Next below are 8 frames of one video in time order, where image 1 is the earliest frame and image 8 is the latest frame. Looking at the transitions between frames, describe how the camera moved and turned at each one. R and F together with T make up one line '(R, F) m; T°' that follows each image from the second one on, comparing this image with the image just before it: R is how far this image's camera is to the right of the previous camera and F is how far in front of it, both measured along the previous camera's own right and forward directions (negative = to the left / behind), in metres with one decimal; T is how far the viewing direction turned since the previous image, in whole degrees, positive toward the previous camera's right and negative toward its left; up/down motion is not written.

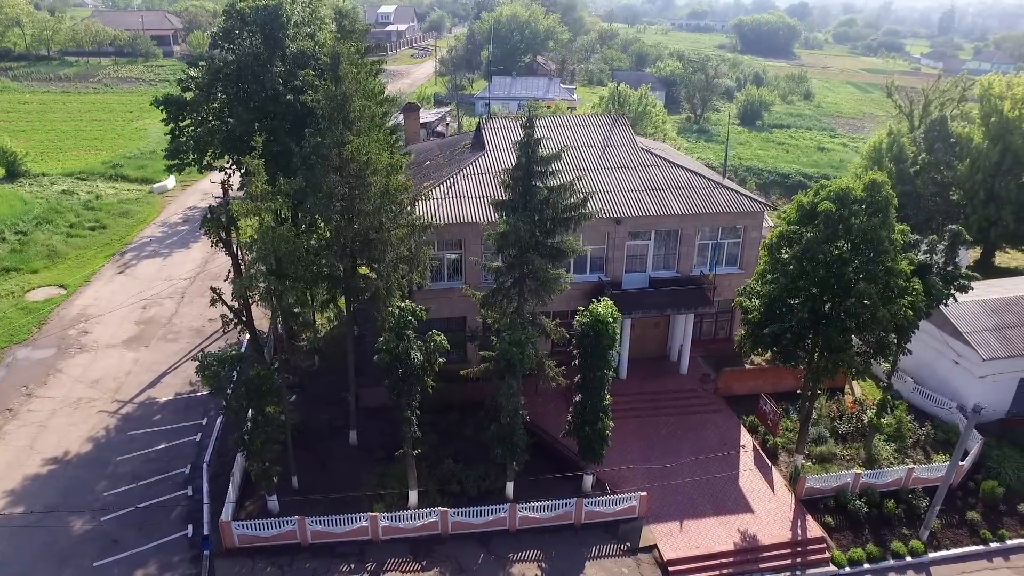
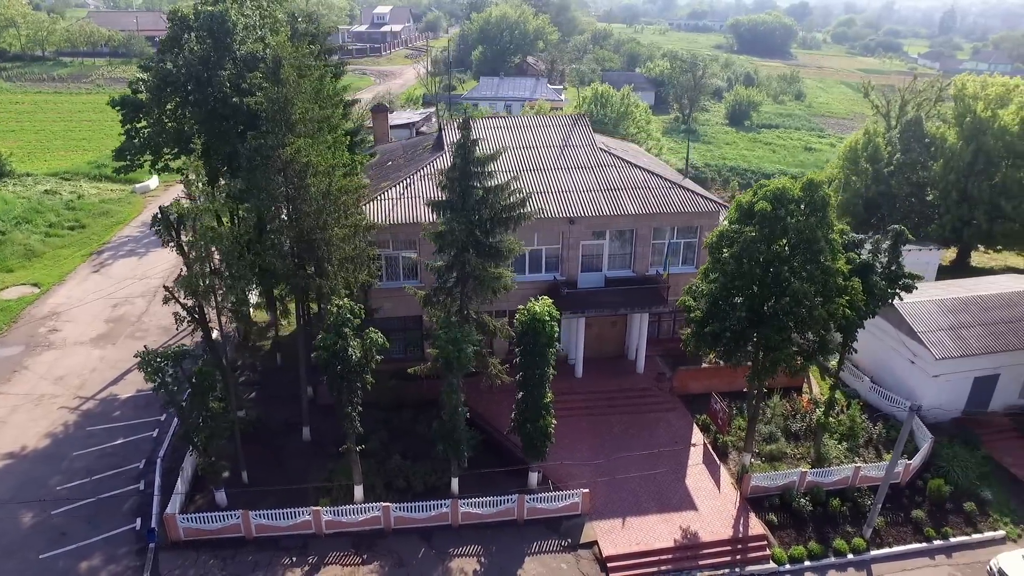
(+1.6, -0.2) m; 0°
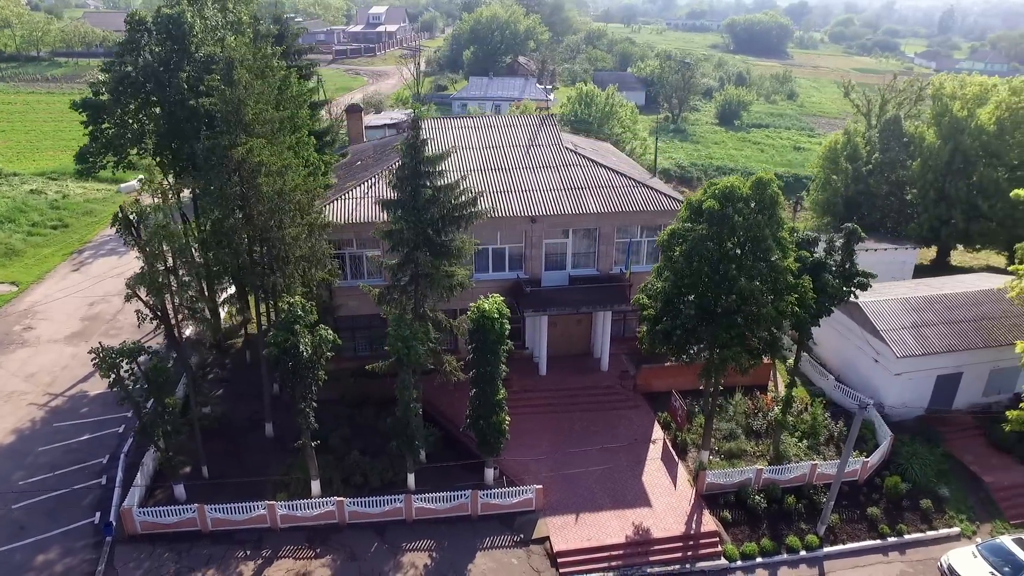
(+1.3, -0.2) m; 0°
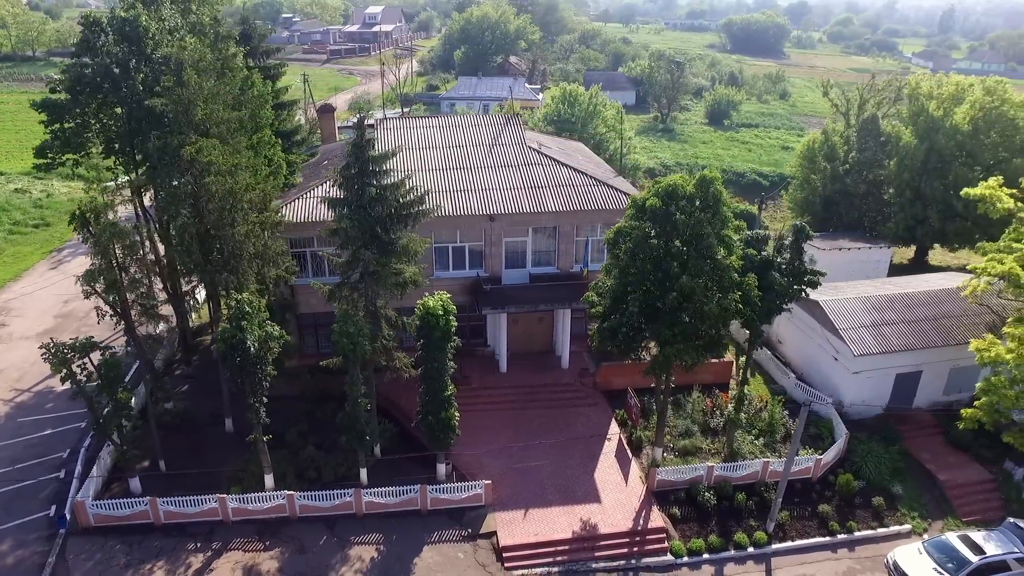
(+1.5, -0.2) m; 0°
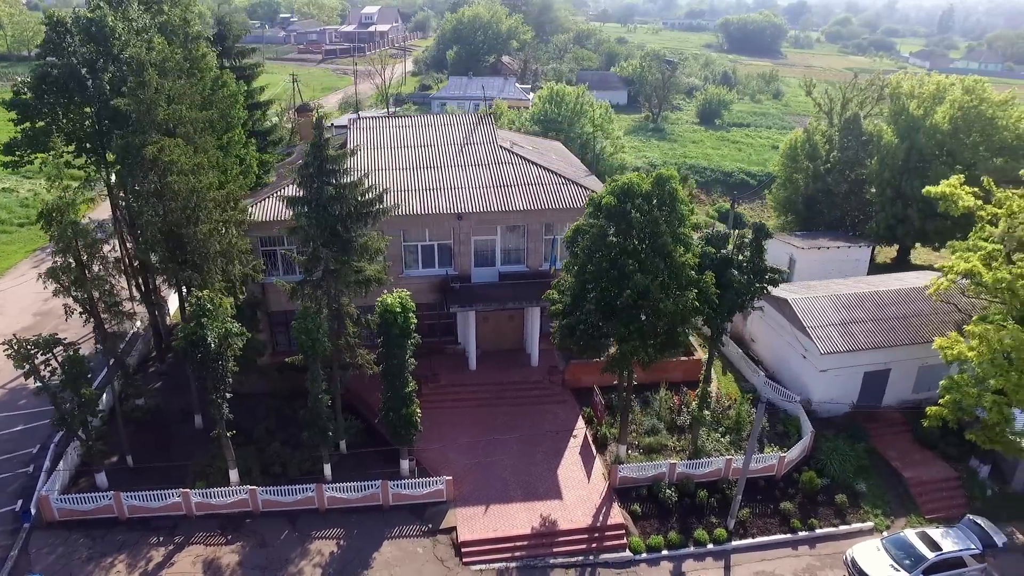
(+1.2, -0.1) m; 0°
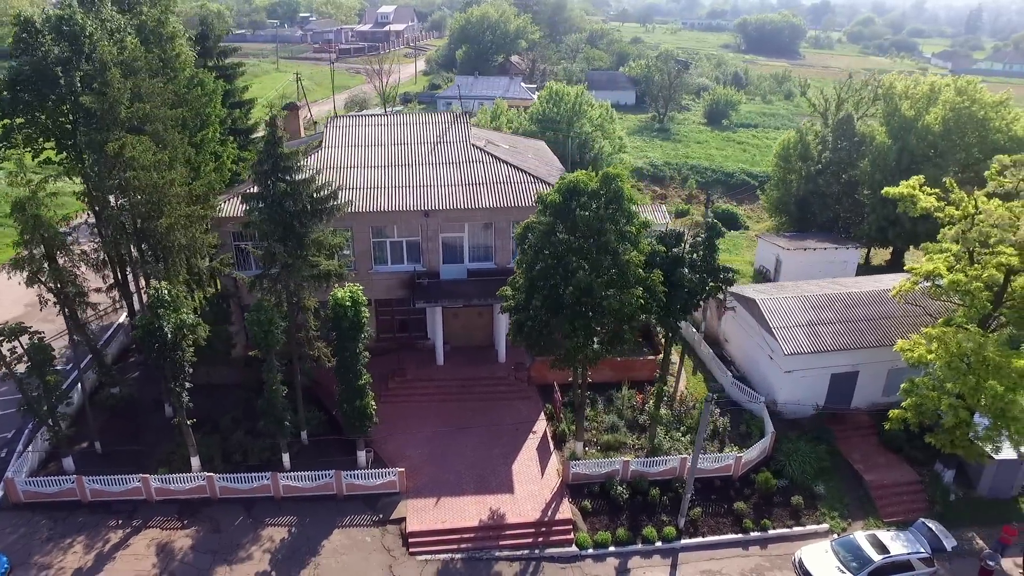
(+2.0, -0.2) m; -2°
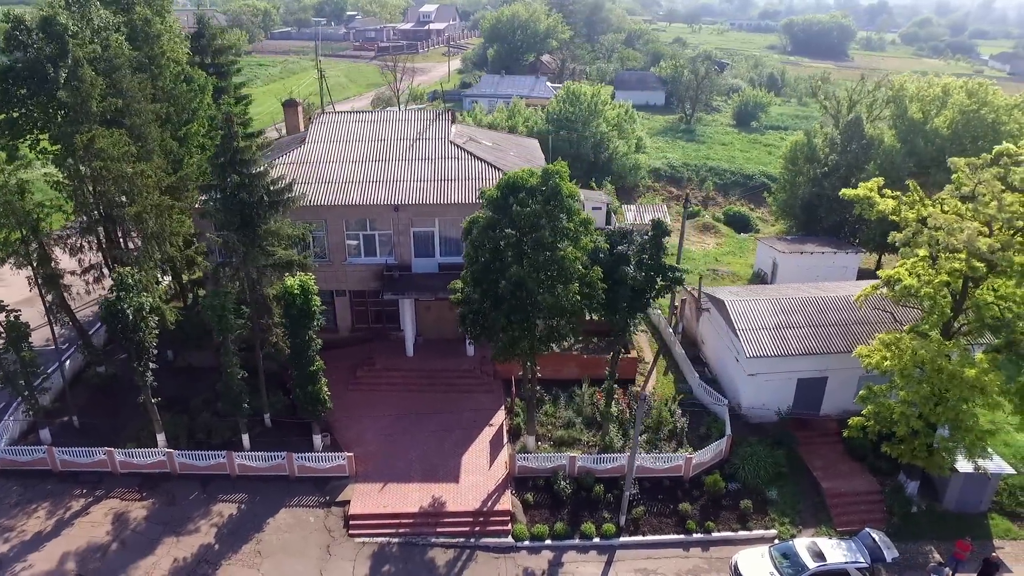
(+2.9, -0.2) m; -4°
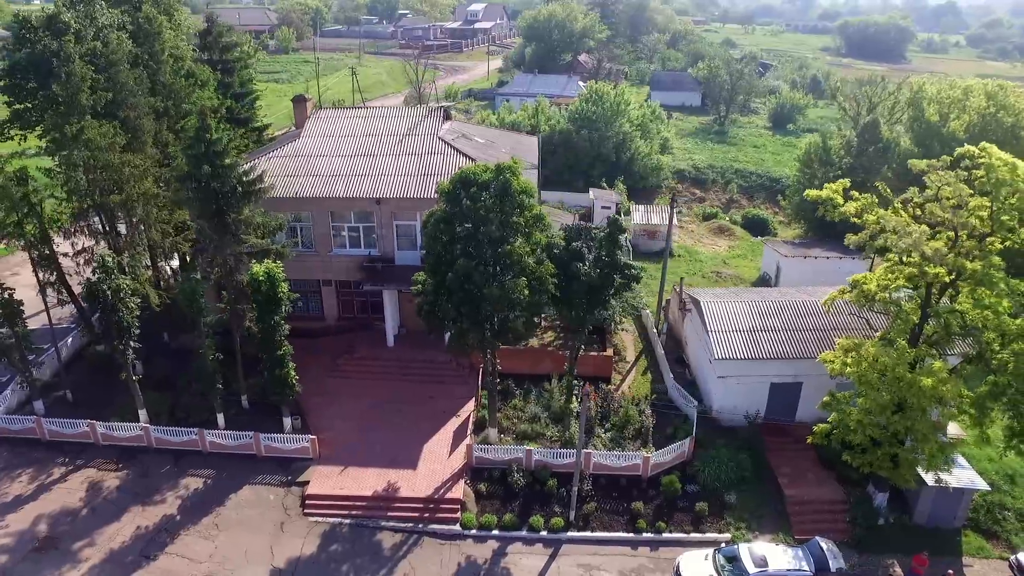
(+2.7, -0.2) m; -5°
